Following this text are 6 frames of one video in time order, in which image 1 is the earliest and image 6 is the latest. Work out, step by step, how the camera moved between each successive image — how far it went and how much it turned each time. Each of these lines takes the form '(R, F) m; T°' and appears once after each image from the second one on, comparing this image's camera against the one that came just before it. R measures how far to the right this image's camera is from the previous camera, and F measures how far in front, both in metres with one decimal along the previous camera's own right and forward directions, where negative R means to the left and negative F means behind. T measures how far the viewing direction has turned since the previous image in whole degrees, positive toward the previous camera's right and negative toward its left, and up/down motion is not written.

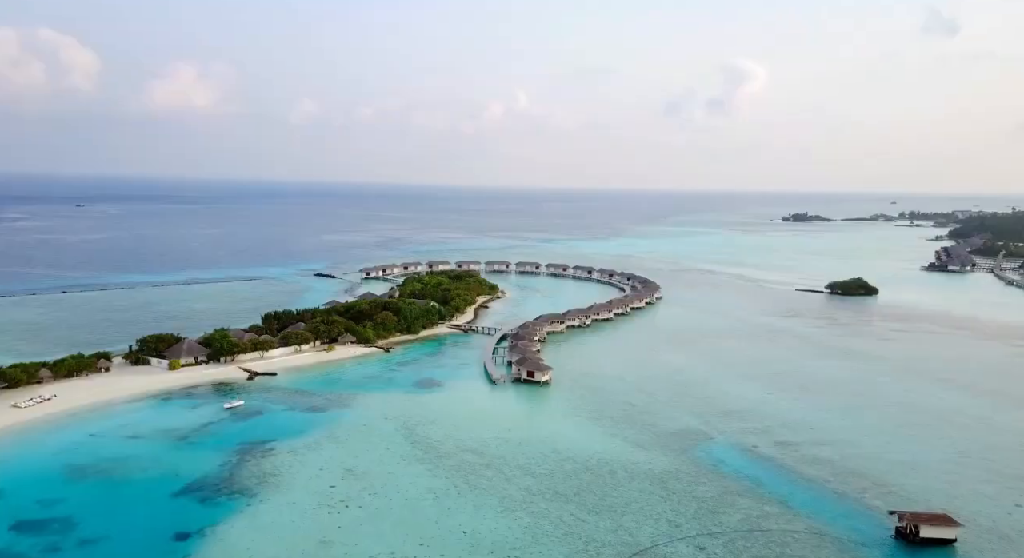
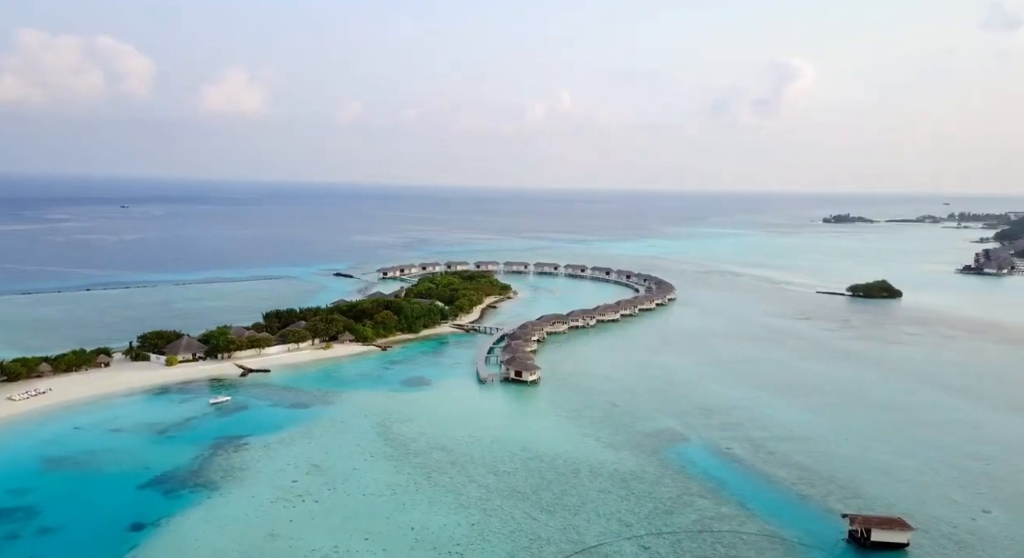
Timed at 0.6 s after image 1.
(+1.2, 0.0) m; -2°
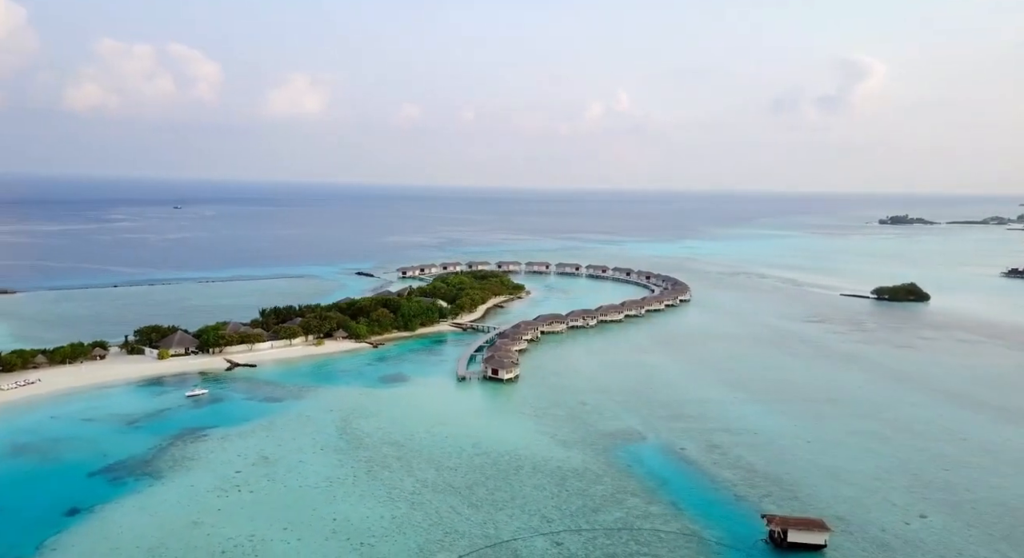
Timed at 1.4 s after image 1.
(+1.7, 0.0) m; -3°
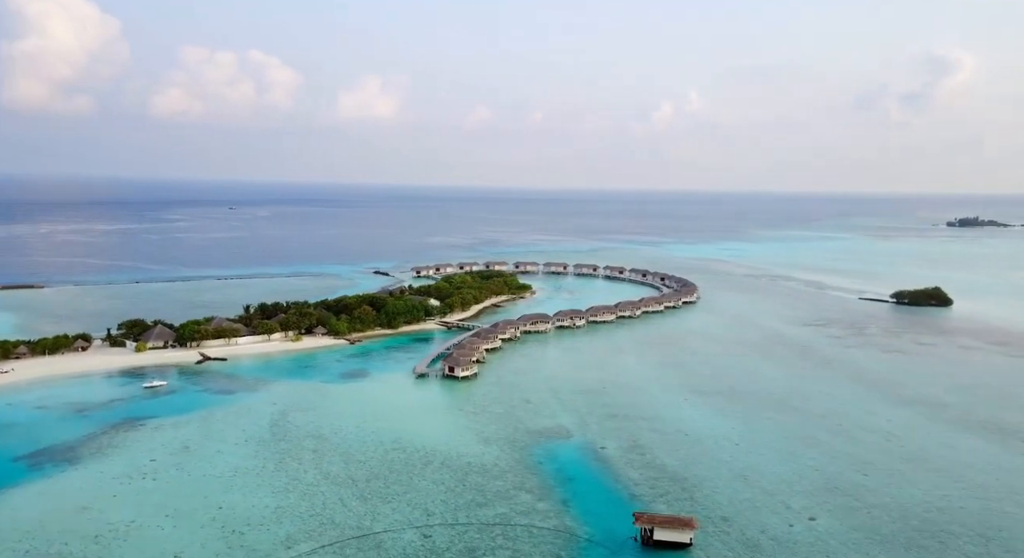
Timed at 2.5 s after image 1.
(+2.3, 0.0) m; -3°
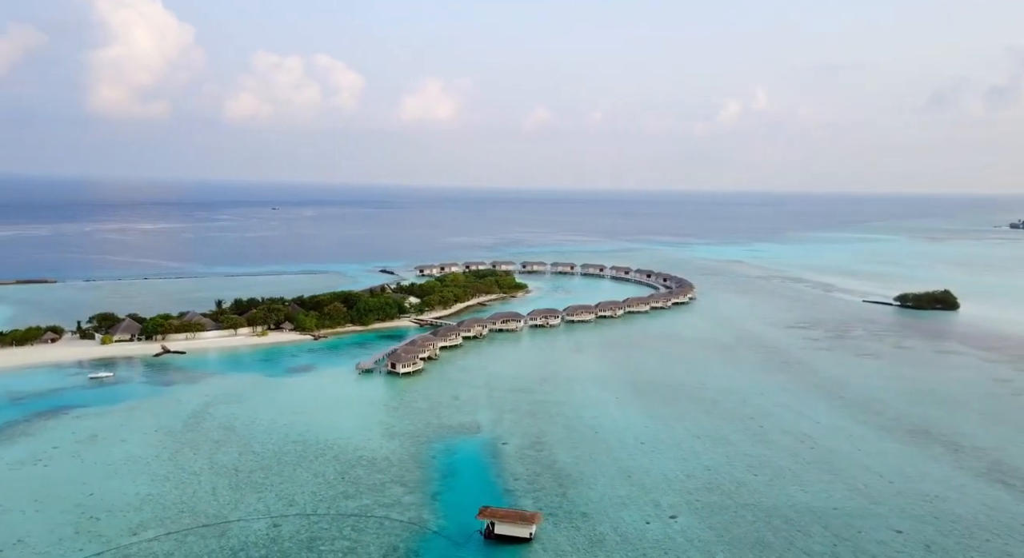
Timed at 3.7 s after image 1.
(+2.5, 0.0) m; -2°
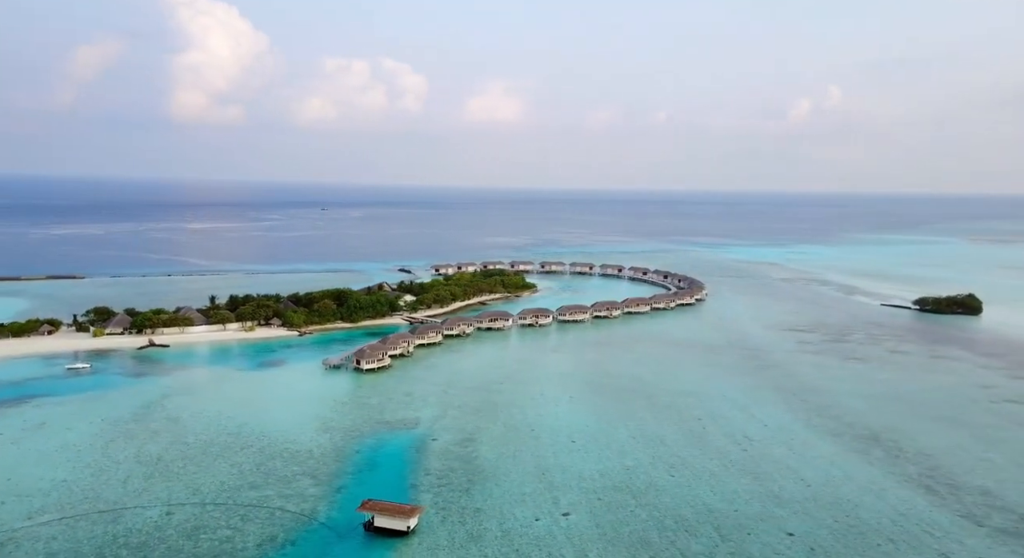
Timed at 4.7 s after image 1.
(+2.1, 0.0) m; -3°
